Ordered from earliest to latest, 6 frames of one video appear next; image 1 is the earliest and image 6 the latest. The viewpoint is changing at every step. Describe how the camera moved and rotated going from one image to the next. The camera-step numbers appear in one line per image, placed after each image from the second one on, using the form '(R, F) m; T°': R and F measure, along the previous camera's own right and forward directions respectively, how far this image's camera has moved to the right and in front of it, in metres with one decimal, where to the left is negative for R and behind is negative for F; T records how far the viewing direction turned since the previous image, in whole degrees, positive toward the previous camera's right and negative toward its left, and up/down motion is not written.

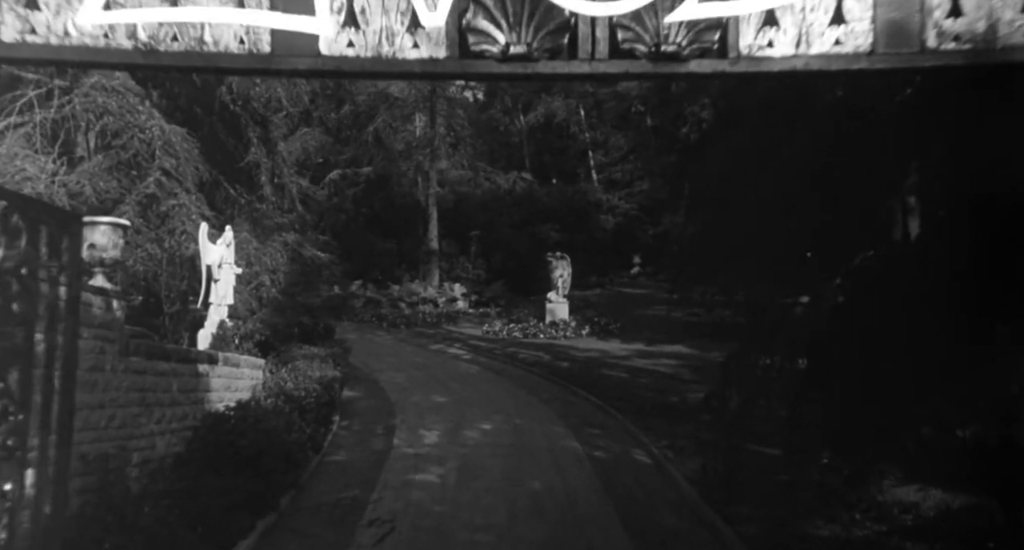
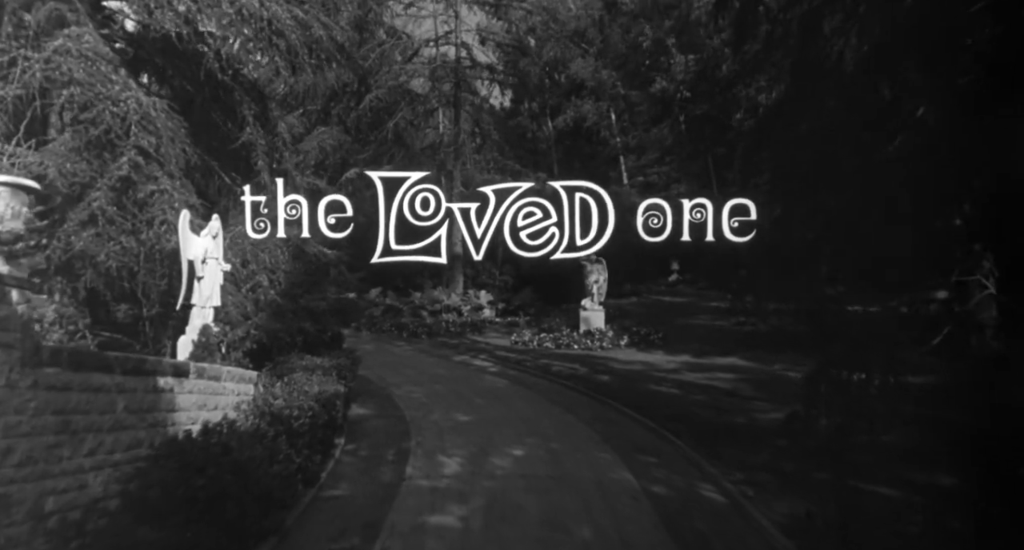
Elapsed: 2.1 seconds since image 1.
(-0.1, +1.6) m; -2°
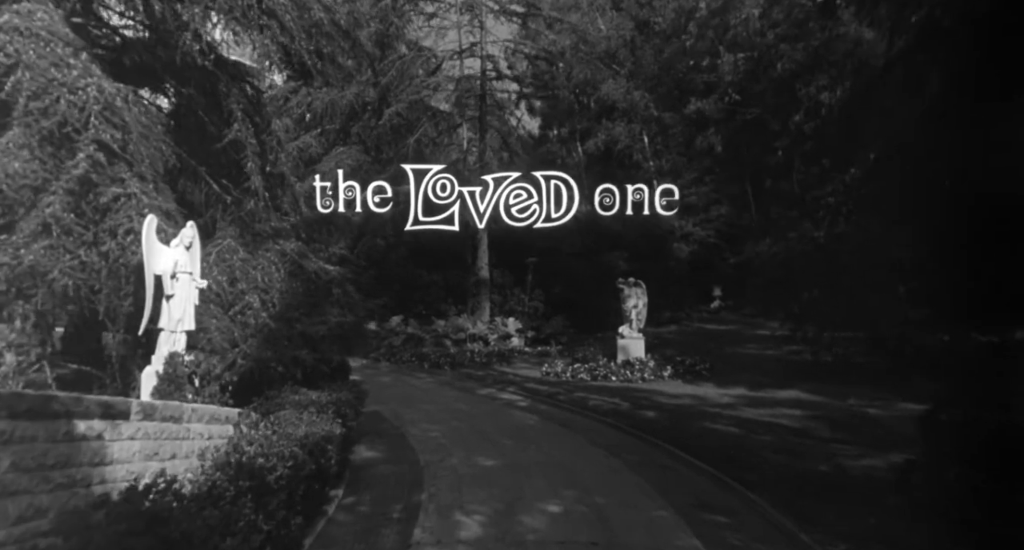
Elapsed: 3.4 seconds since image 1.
(0.0, +1.5) m; -2°
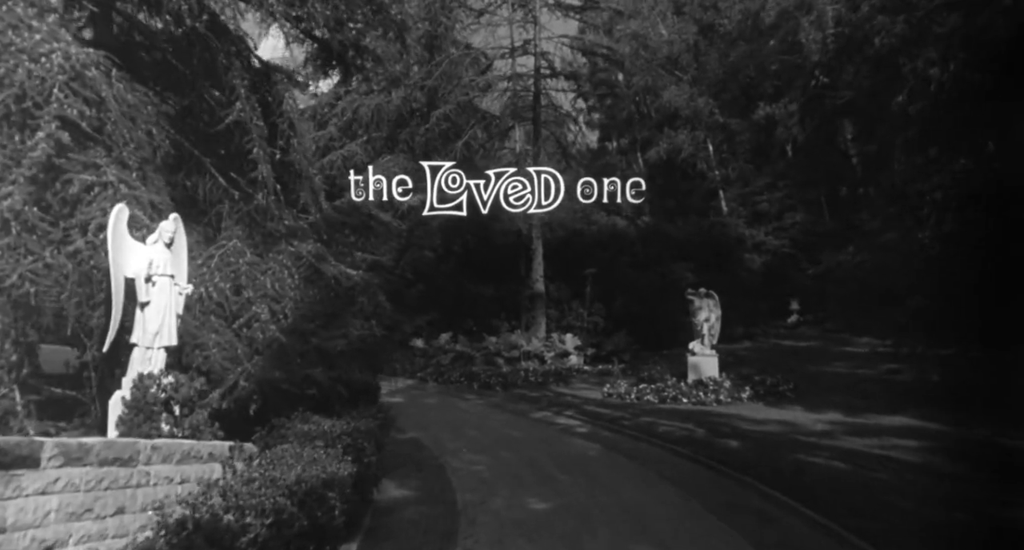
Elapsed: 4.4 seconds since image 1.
(+0.1, +1.5) m; -5°
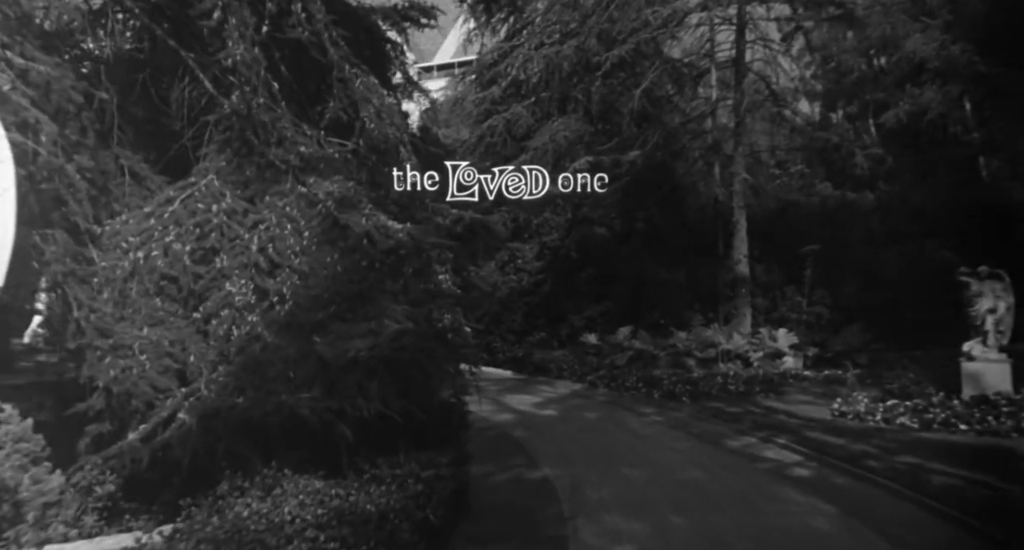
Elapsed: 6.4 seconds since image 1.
(+0.2, +3.5) m; -16°
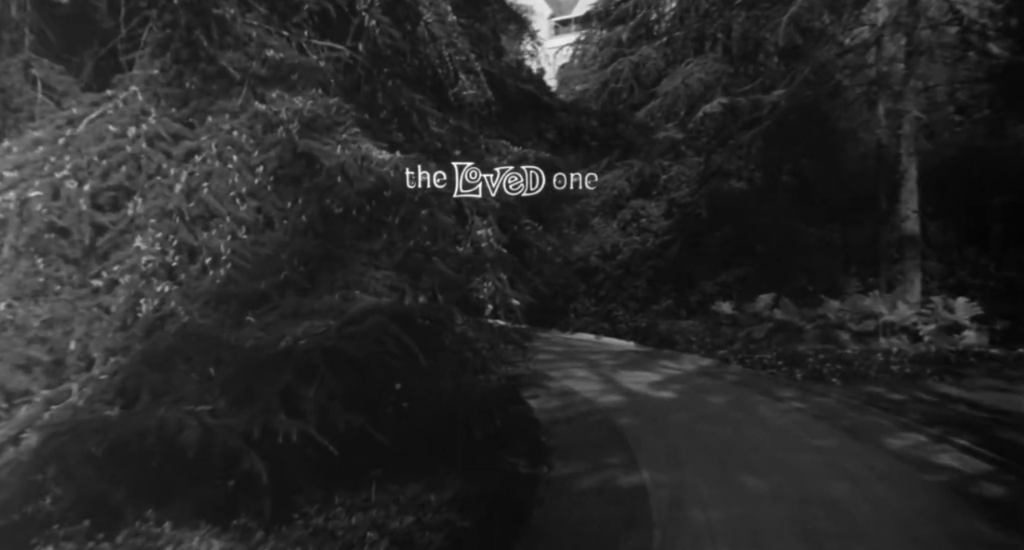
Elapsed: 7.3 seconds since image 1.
(+0.4, +1.6) m; -11°
